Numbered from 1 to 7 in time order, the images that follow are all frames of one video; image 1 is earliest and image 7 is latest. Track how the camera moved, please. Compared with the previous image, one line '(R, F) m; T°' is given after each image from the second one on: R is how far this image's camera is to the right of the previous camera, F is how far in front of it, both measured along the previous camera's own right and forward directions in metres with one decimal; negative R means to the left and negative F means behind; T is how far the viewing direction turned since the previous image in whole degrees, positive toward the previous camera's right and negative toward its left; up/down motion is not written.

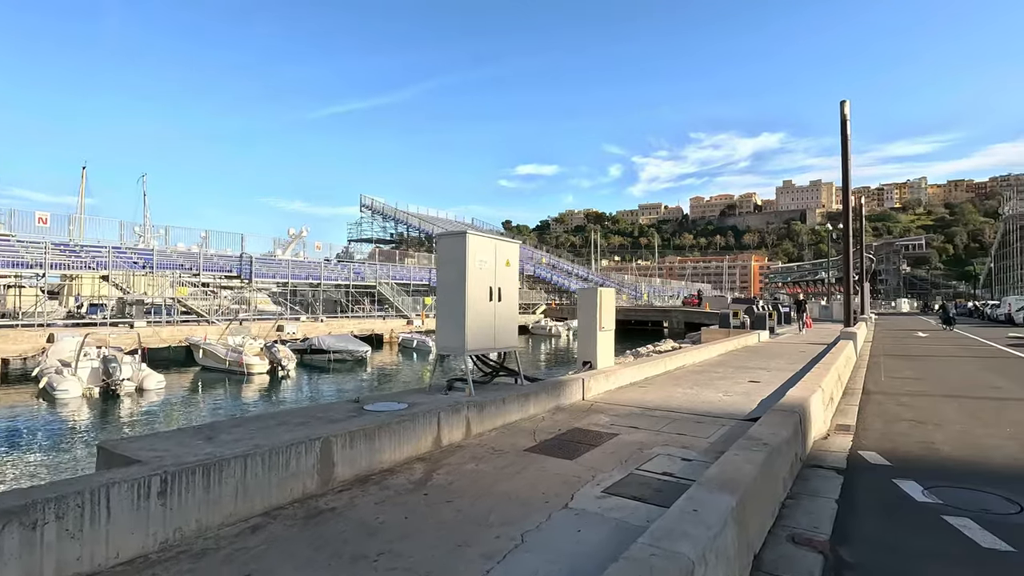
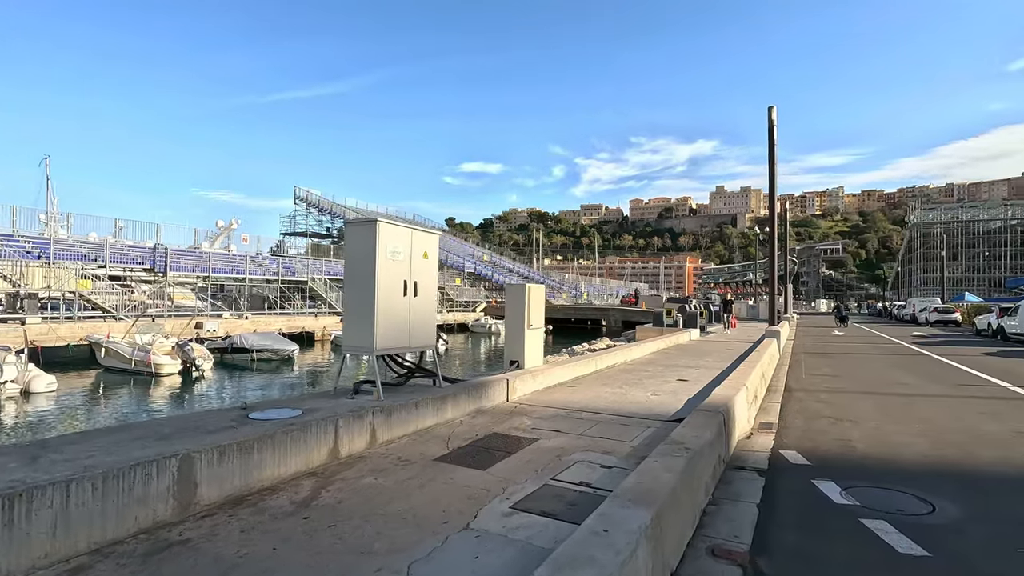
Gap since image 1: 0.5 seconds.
(+0.3, +0.5) m; +6°
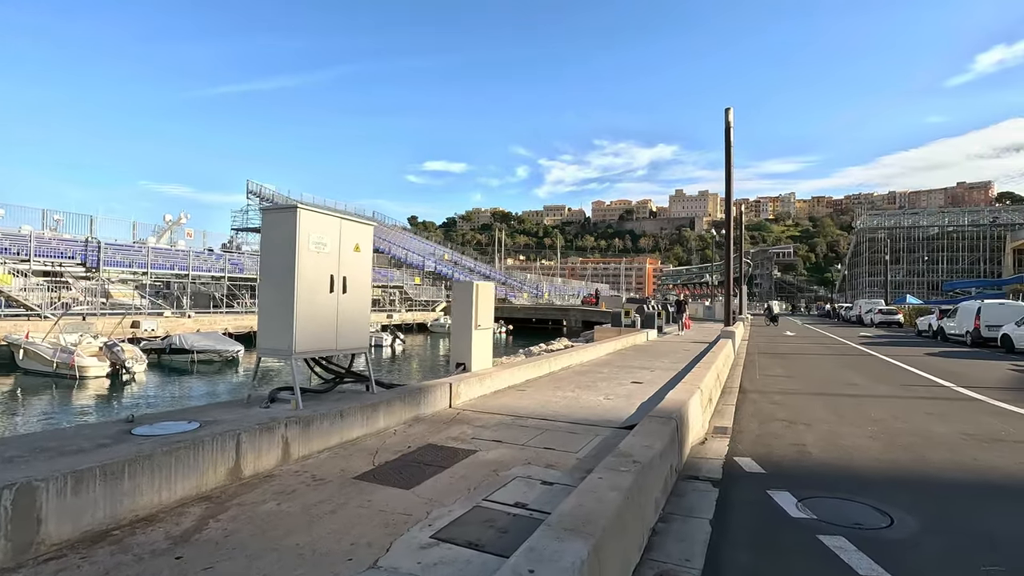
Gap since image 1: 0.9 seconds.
(+0.3, +0.5) m; +4°
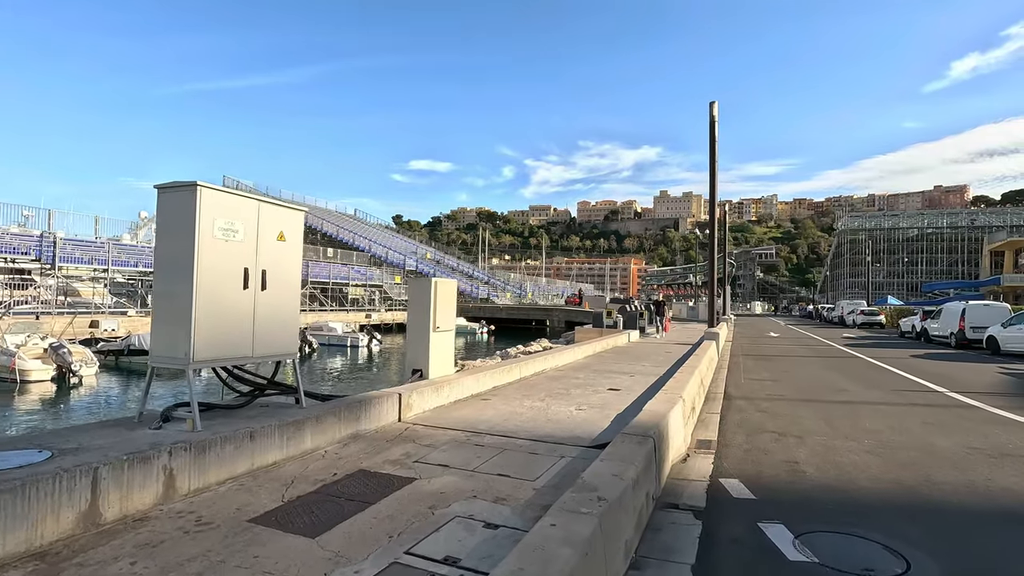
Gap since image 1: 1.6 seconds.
(+0.3, +0.9) m; +2°
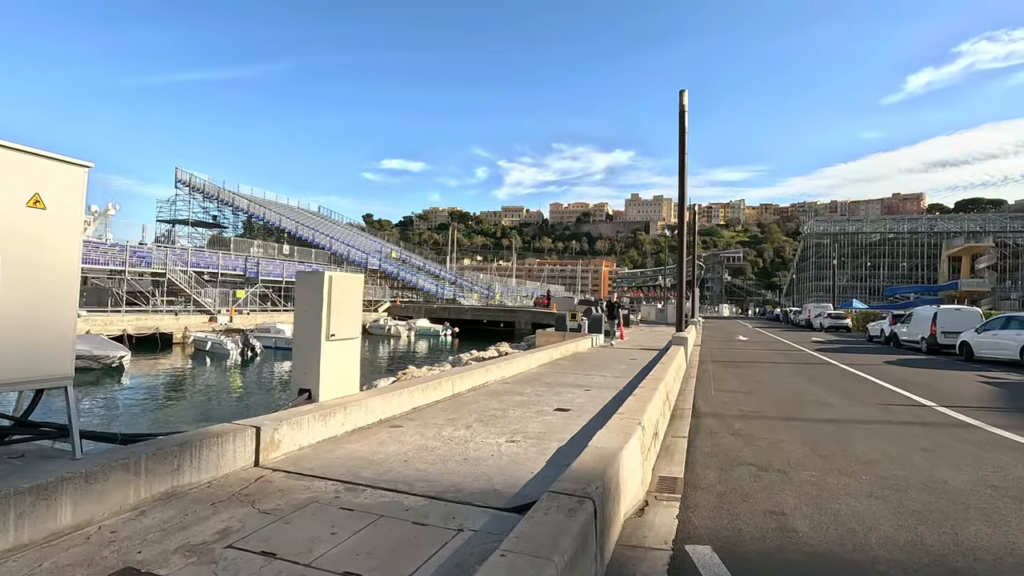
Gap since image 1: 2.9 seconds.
(+0.7, +1.7) m; +3°
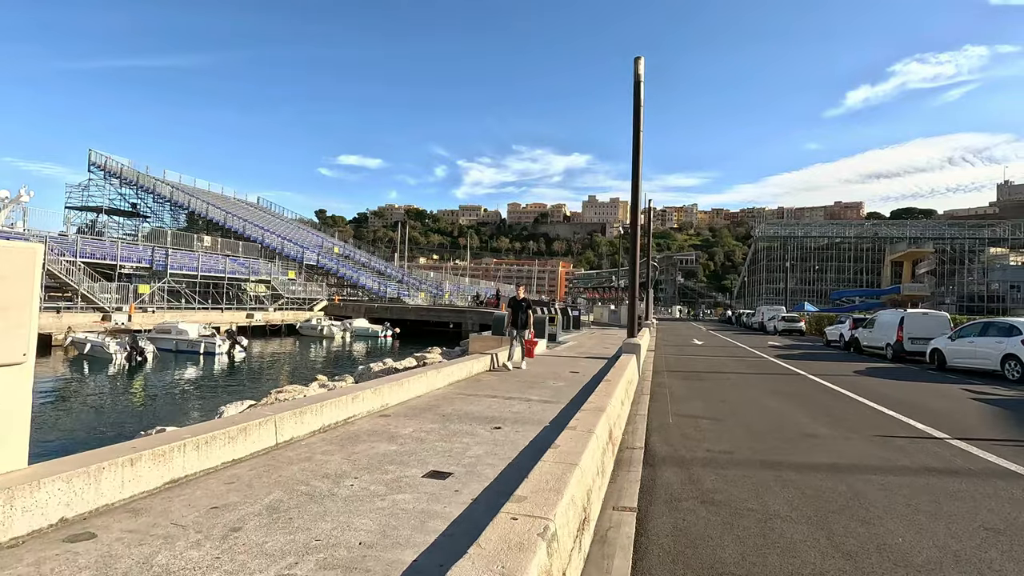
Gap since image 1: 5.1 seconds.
(+1.0, +3.0) m; +5°
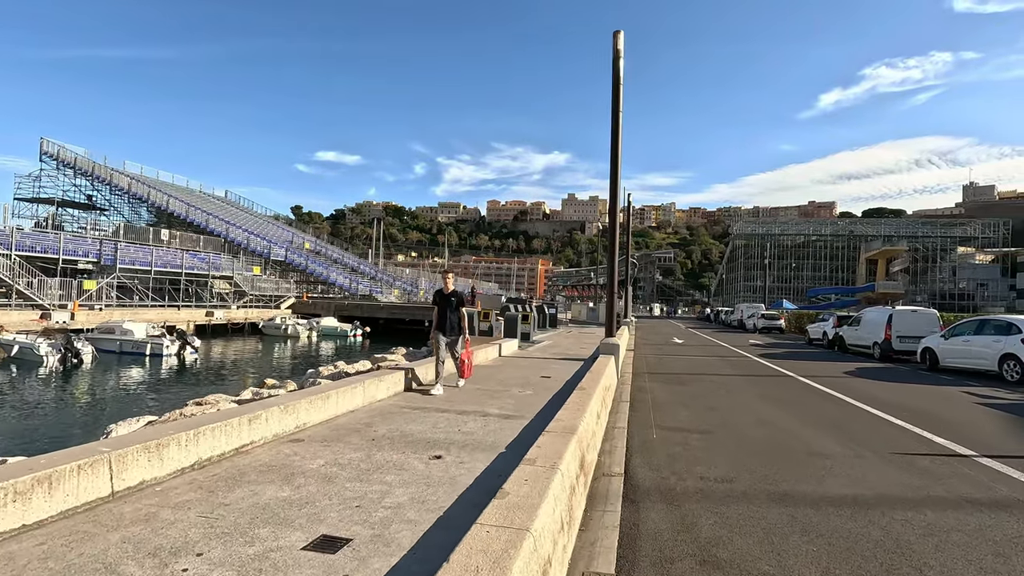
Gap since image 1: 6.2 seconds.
(+0.4, +1.5) m; +2°
